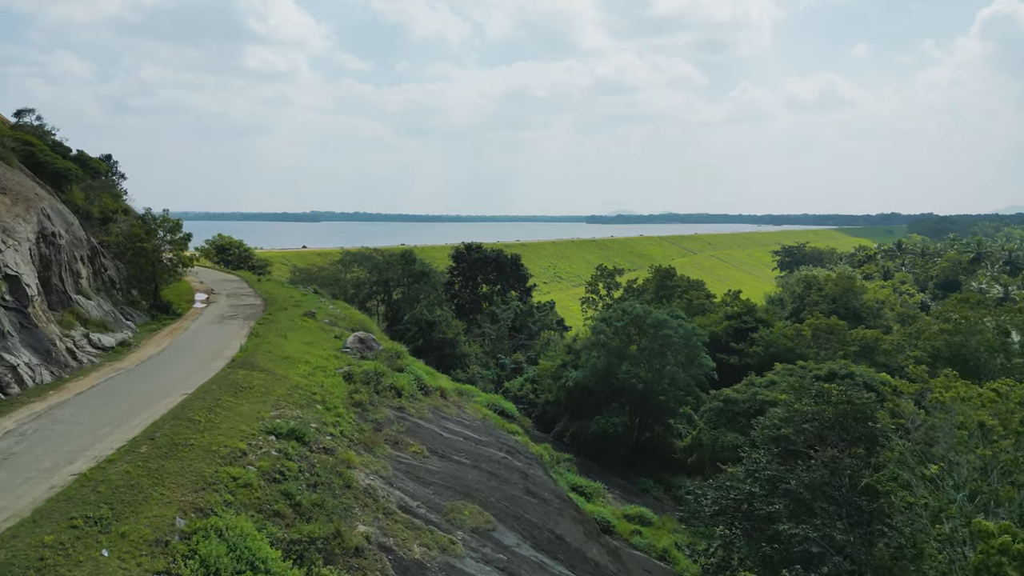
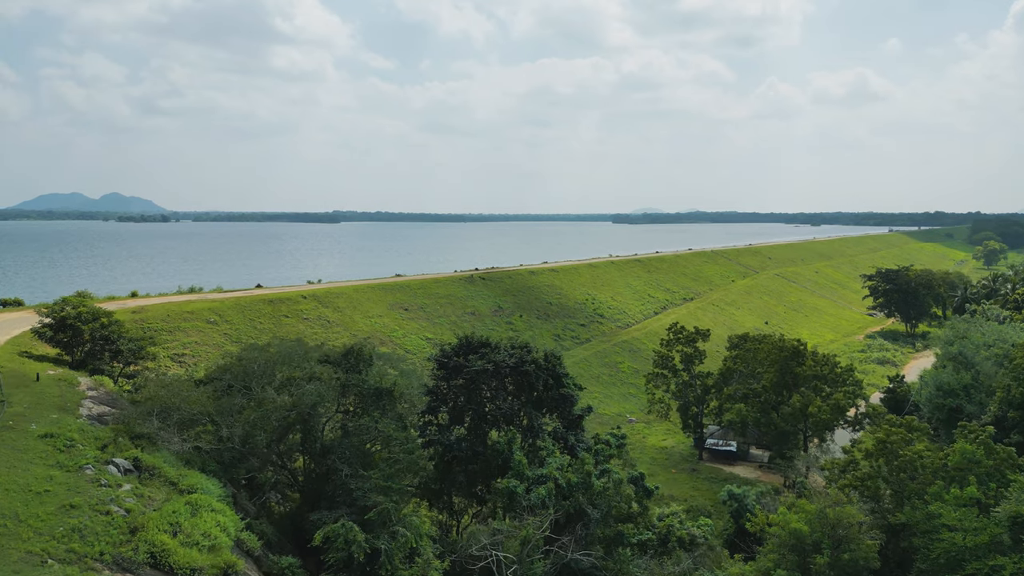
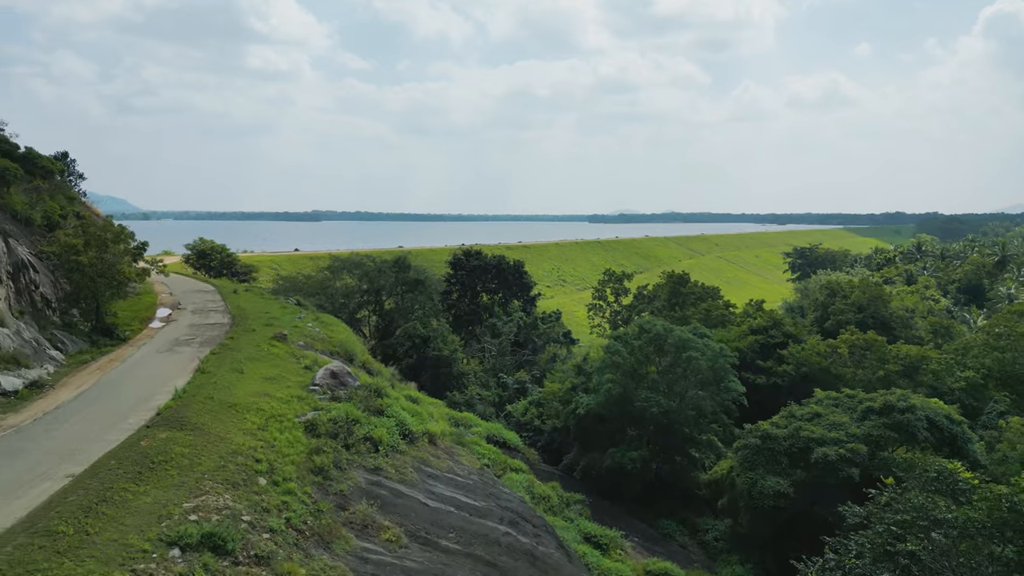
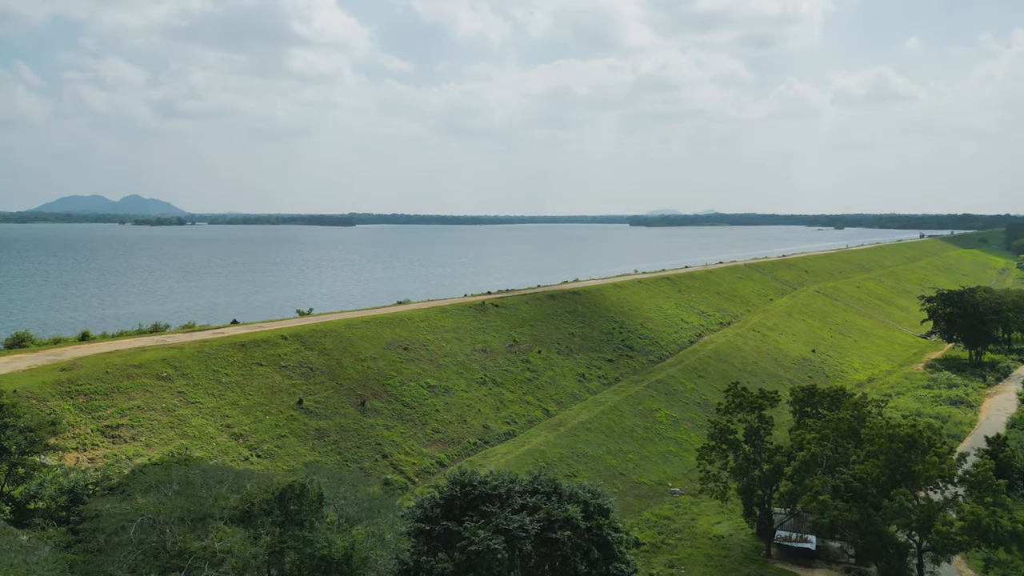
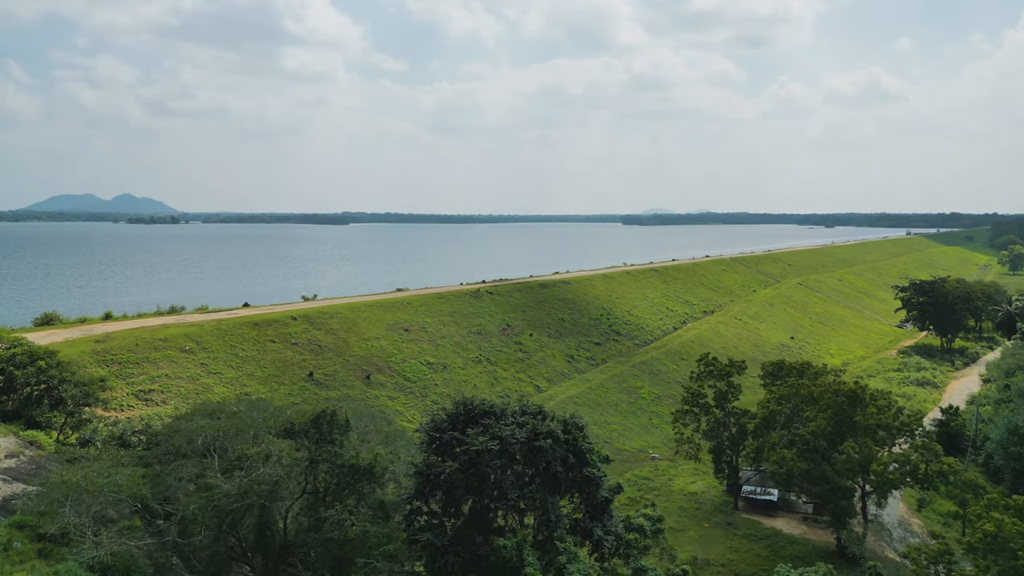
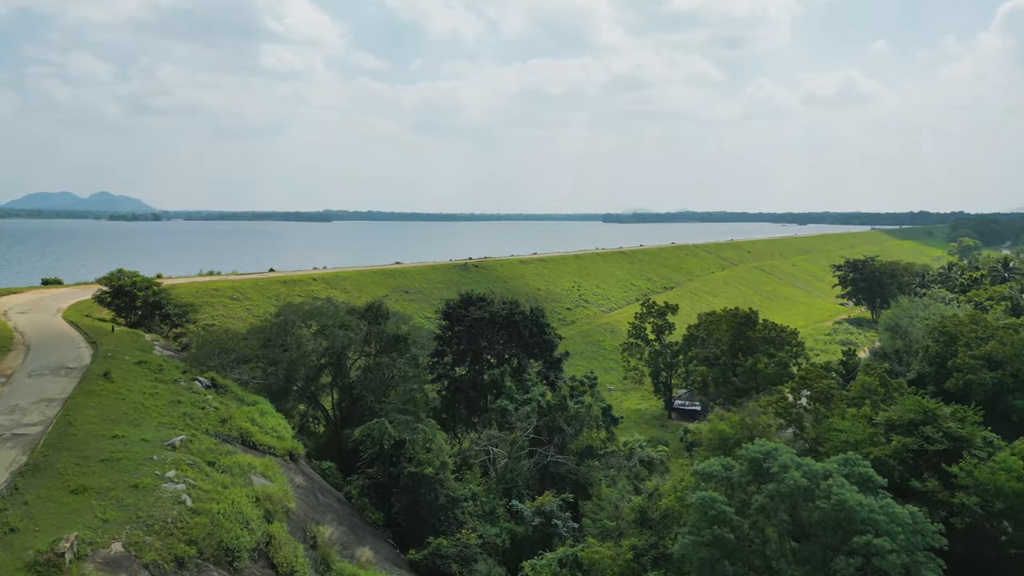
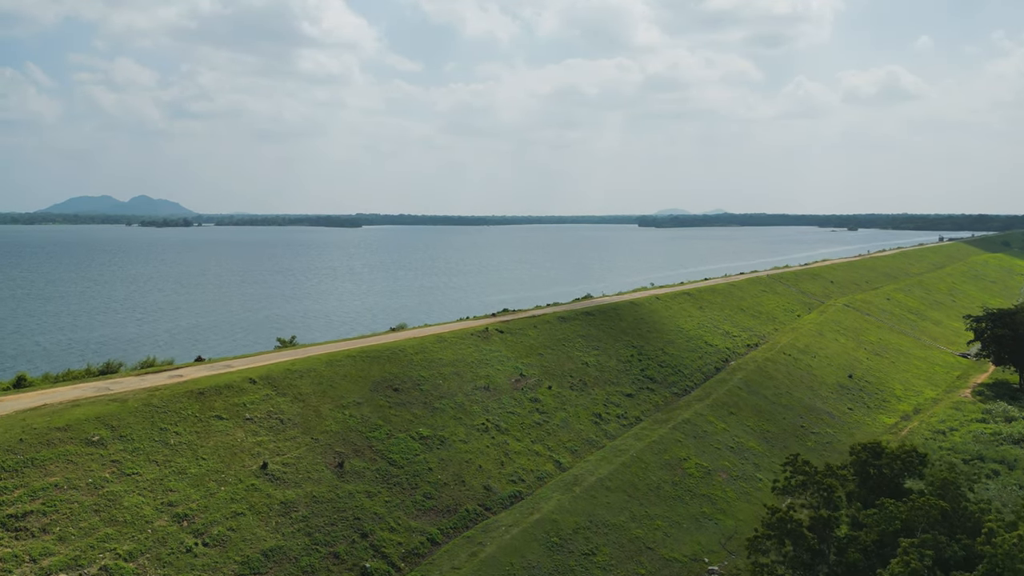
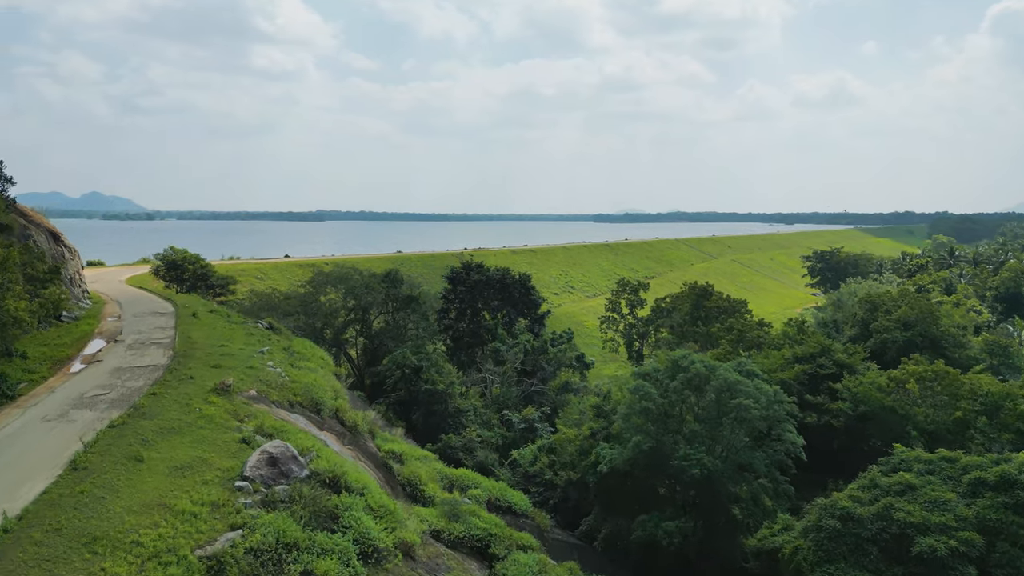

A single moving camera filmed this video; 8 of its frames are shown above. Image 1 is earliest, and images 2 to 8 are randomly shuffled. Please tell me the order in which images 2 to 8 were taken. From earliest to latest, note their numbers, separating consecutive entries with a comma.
3, 8, 6, 2, 5, 4, 7
